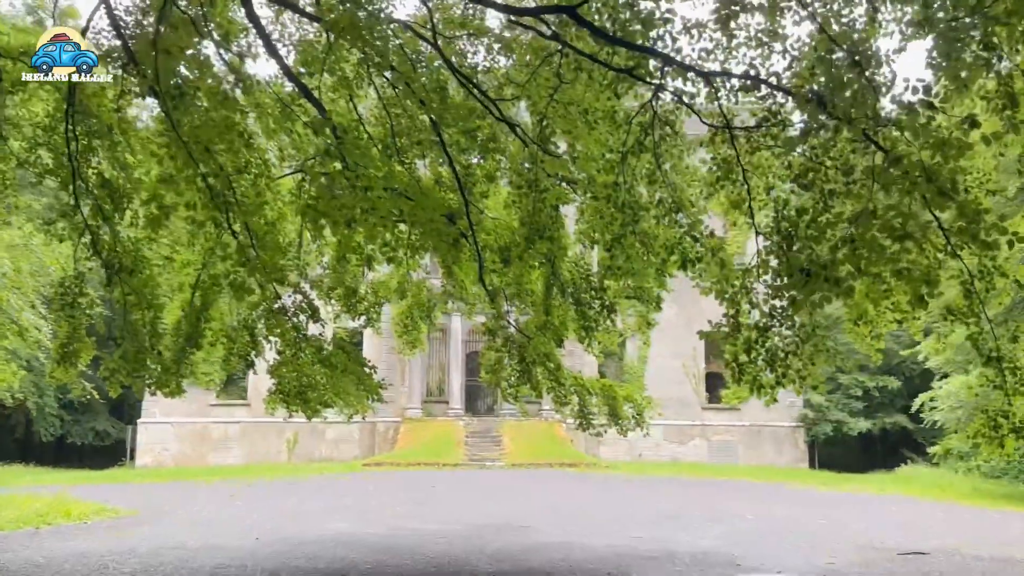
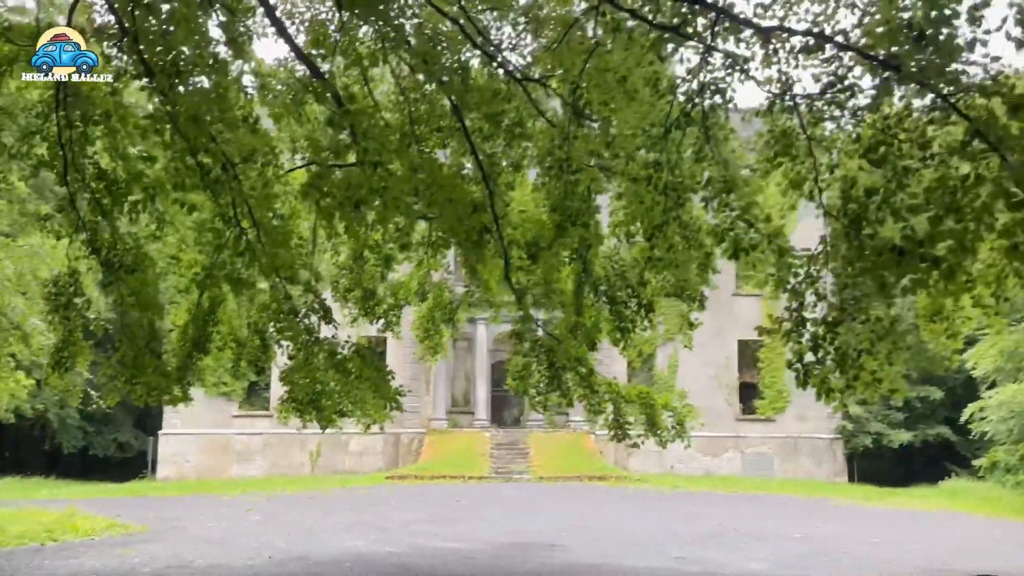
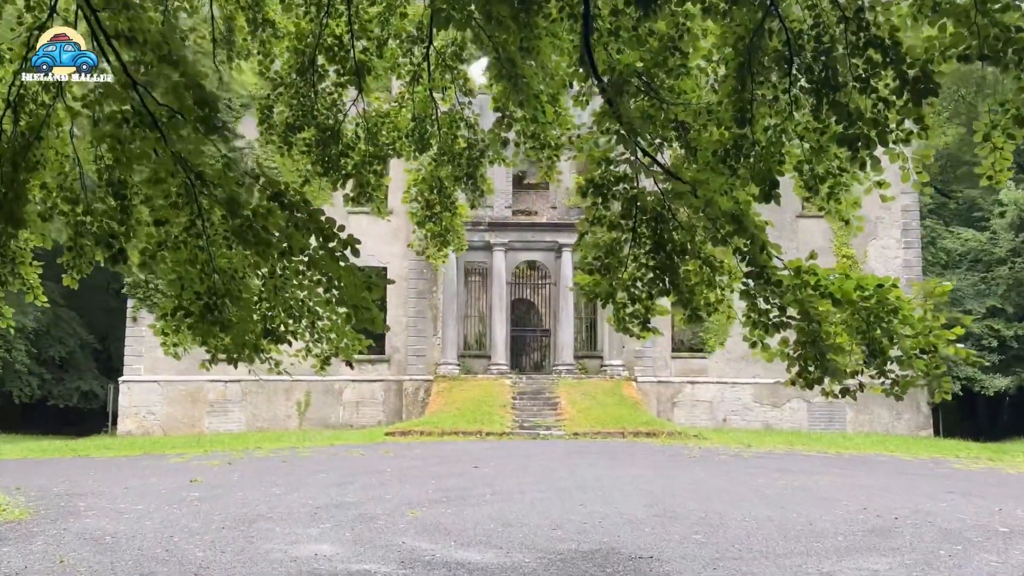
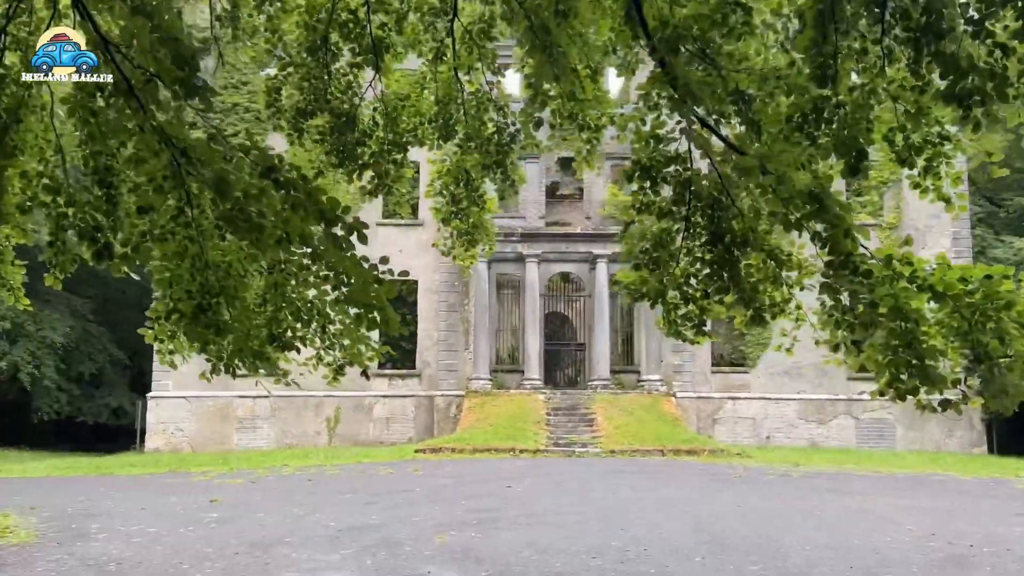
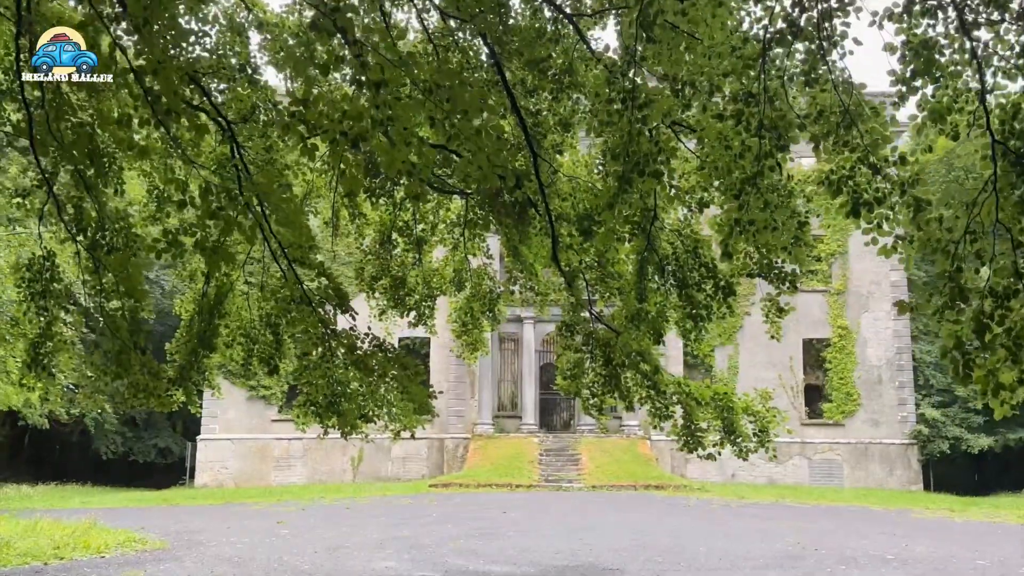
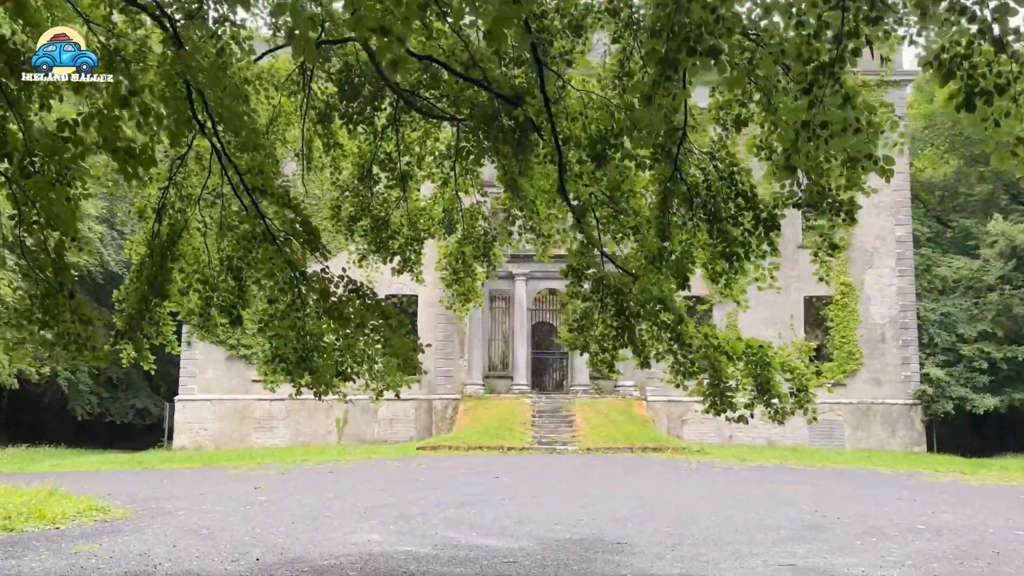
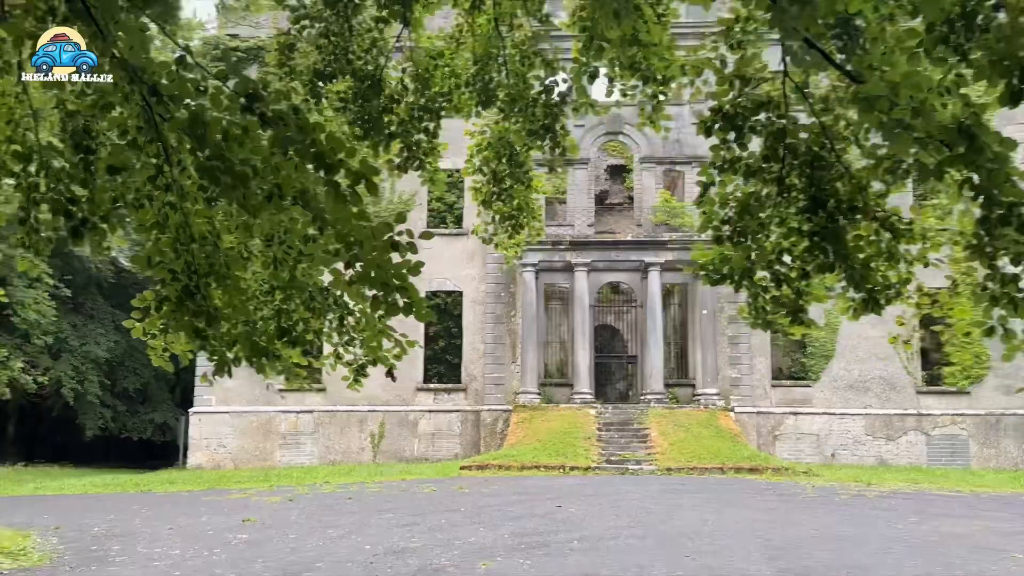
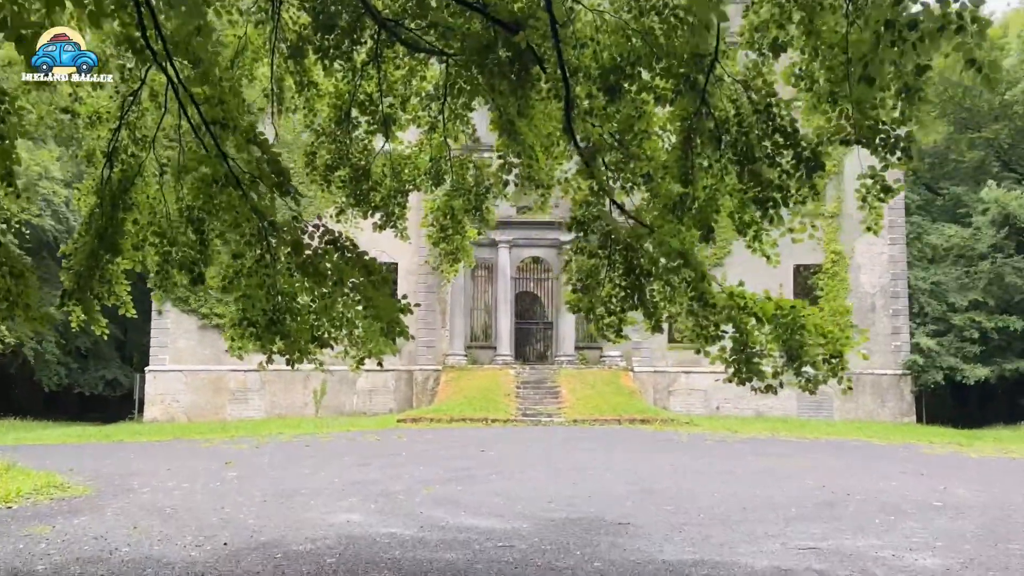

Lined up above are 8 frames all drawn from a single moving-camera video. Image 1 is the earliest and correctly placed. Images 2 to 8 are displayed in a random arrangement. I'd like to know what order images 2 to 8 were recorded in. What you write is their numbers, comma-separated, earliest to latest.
2, 5, 6, 8, 3, 4, 7
